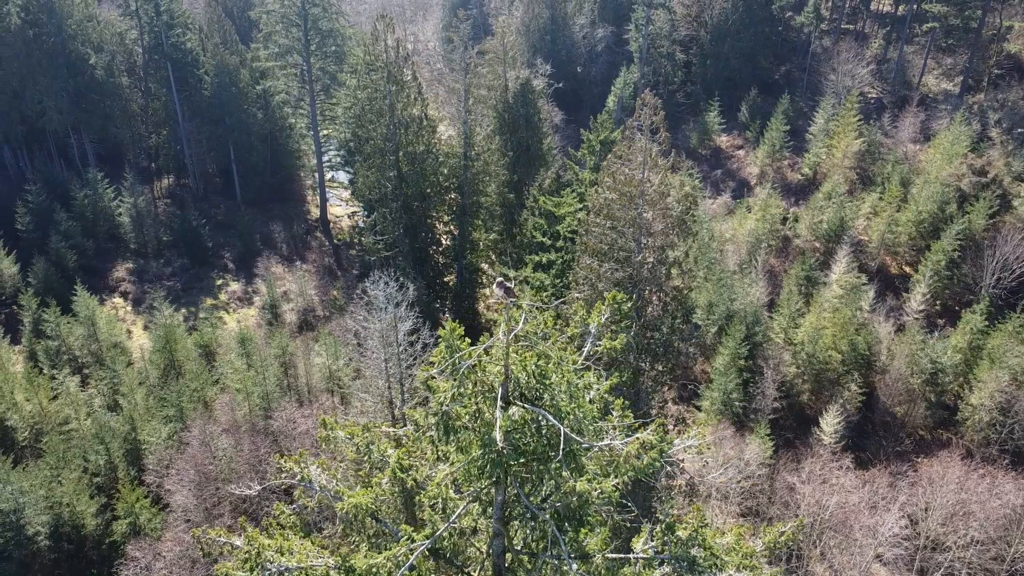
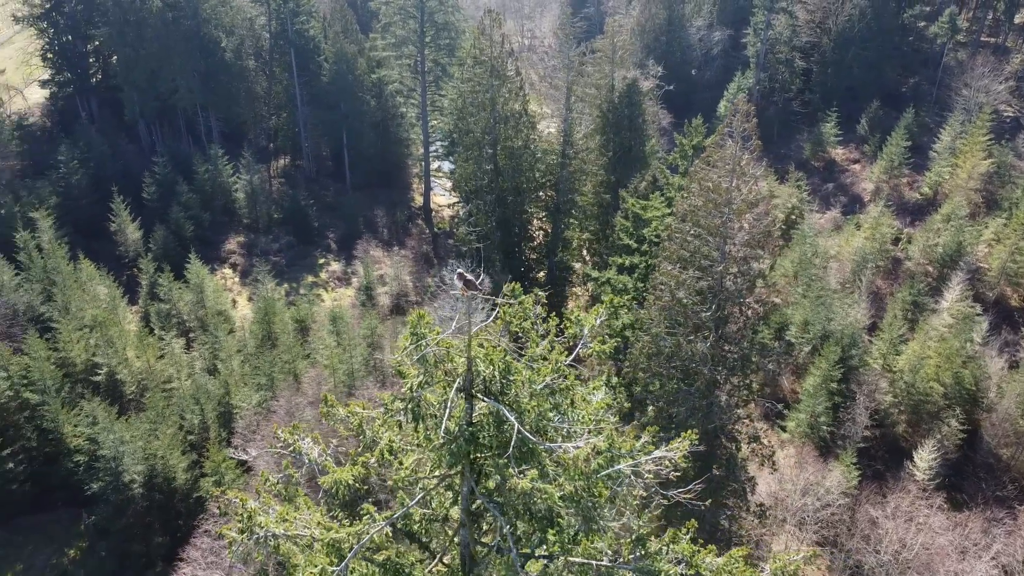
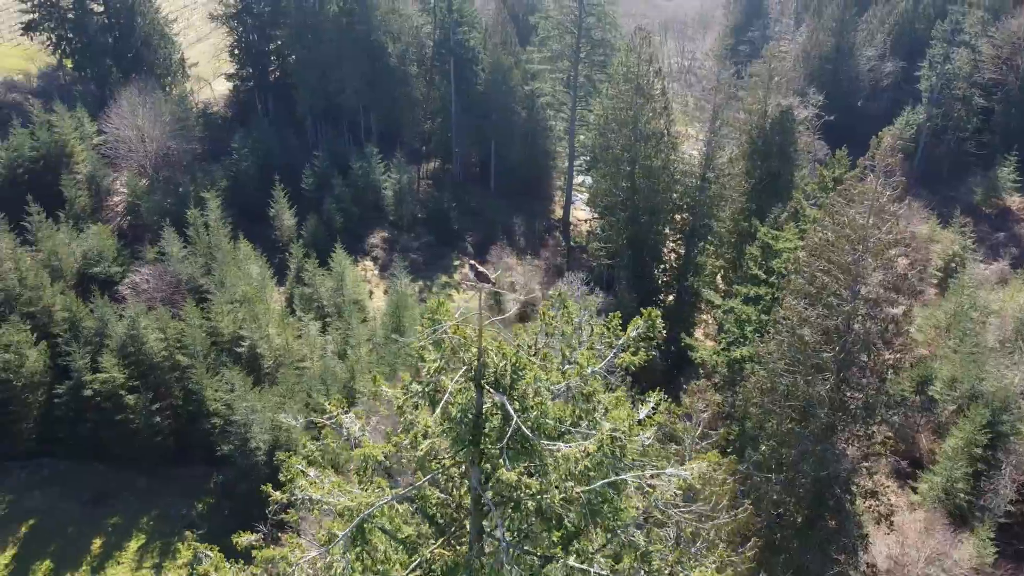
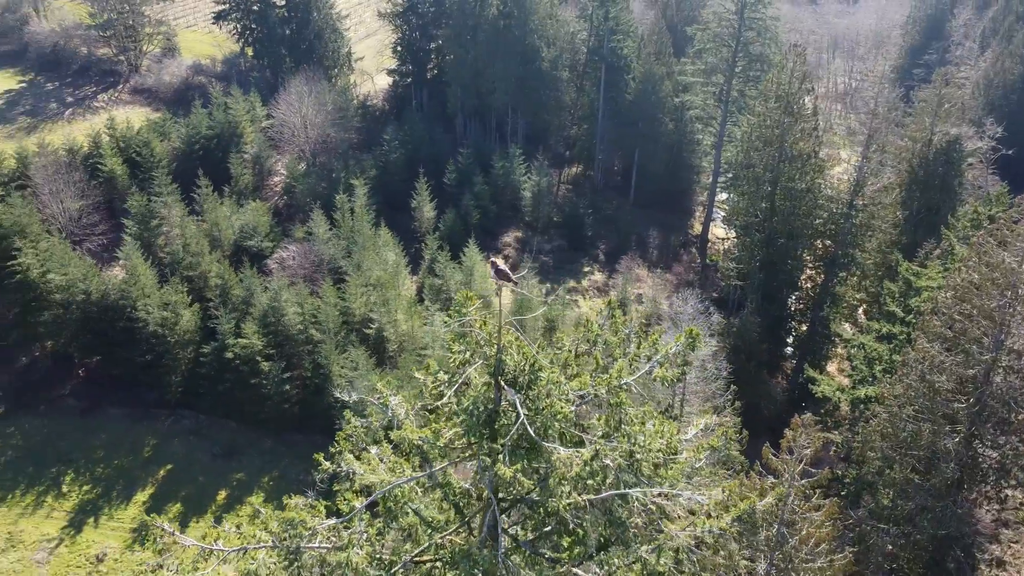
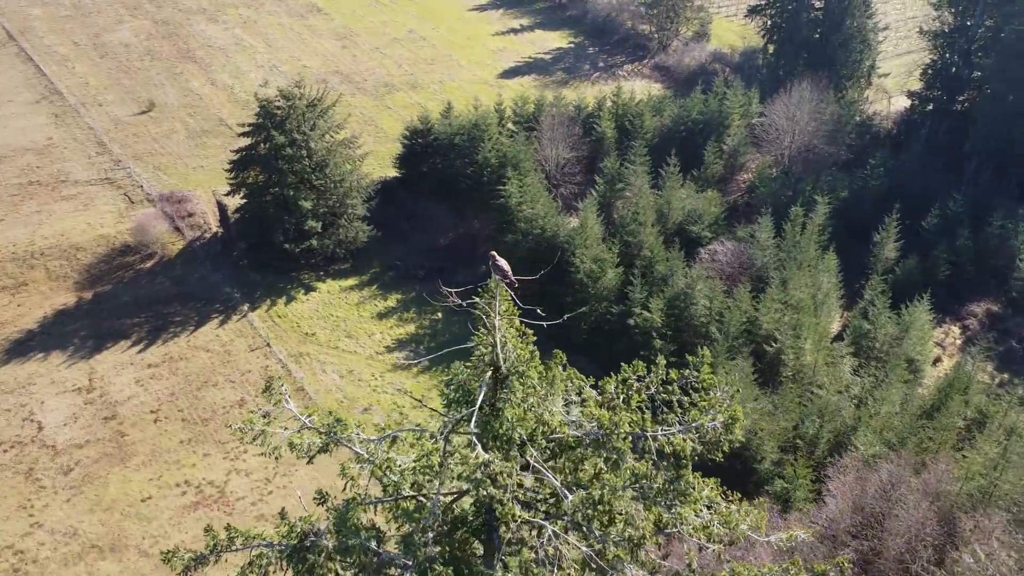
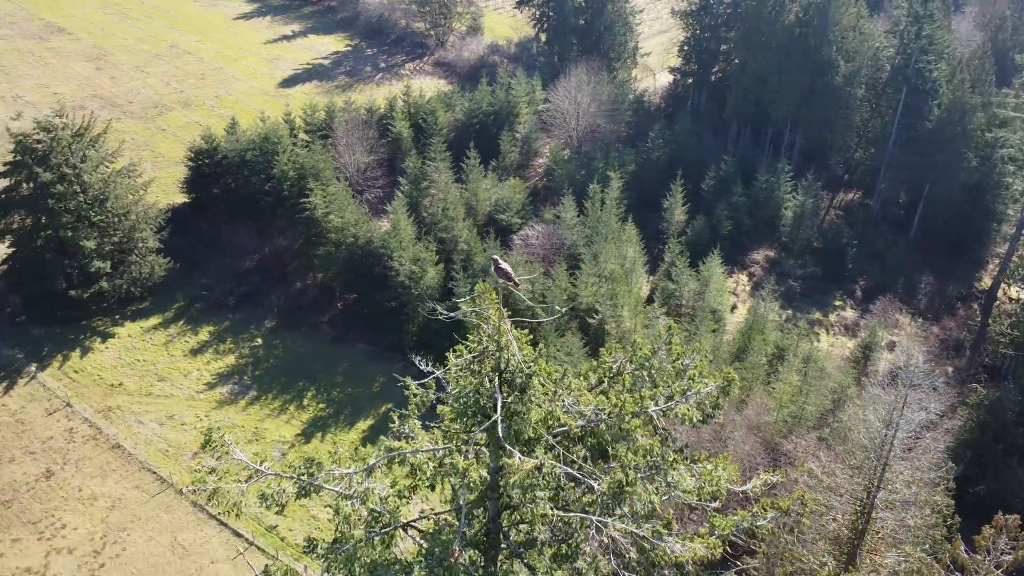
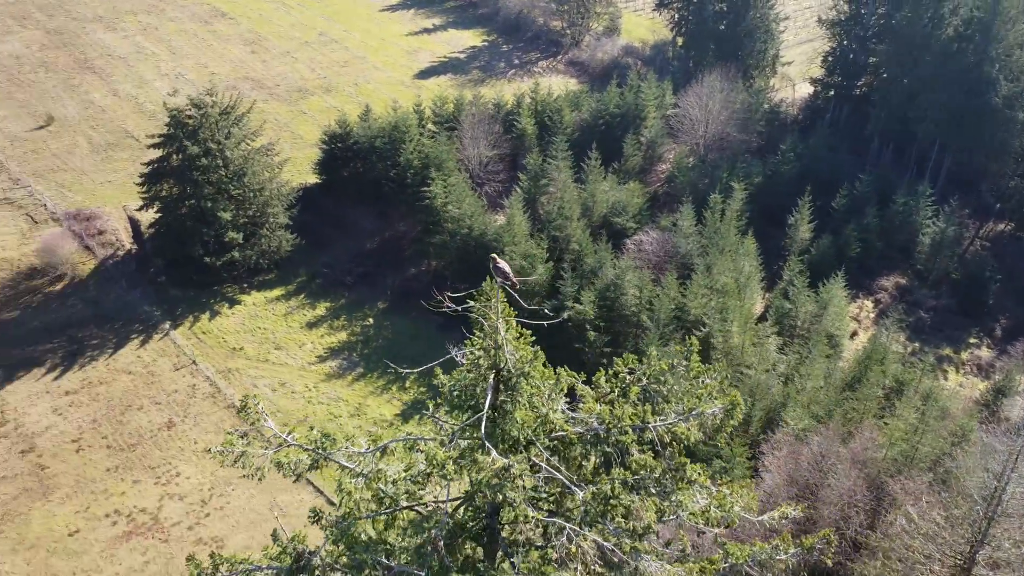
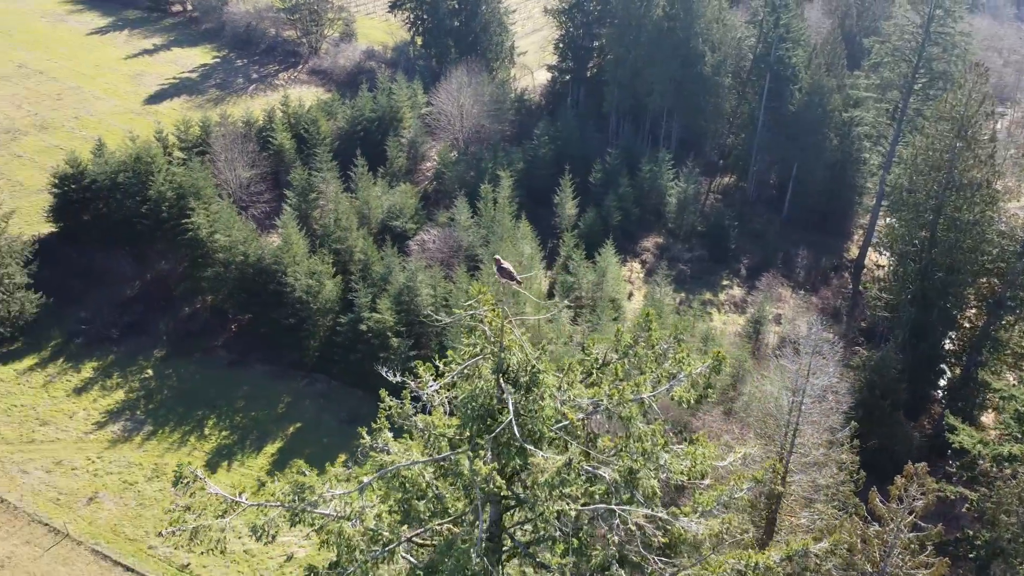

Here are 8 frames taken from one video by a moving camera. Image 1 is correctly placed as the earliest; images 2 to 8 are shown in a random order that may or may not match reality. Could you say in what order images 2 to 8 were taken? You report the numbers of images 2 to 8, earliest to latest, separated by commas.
2, 3, 4, 8, 6, 7, 5
